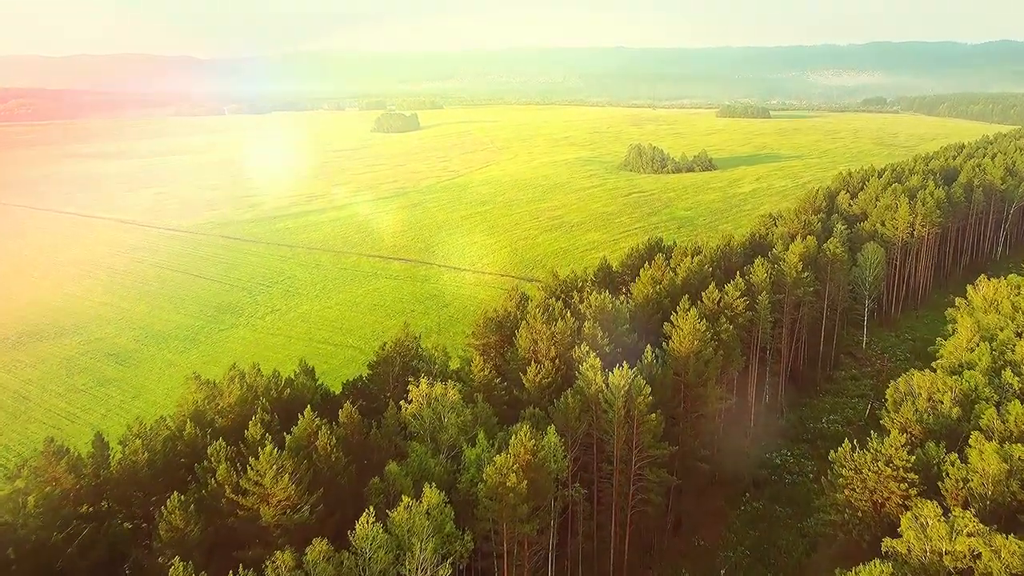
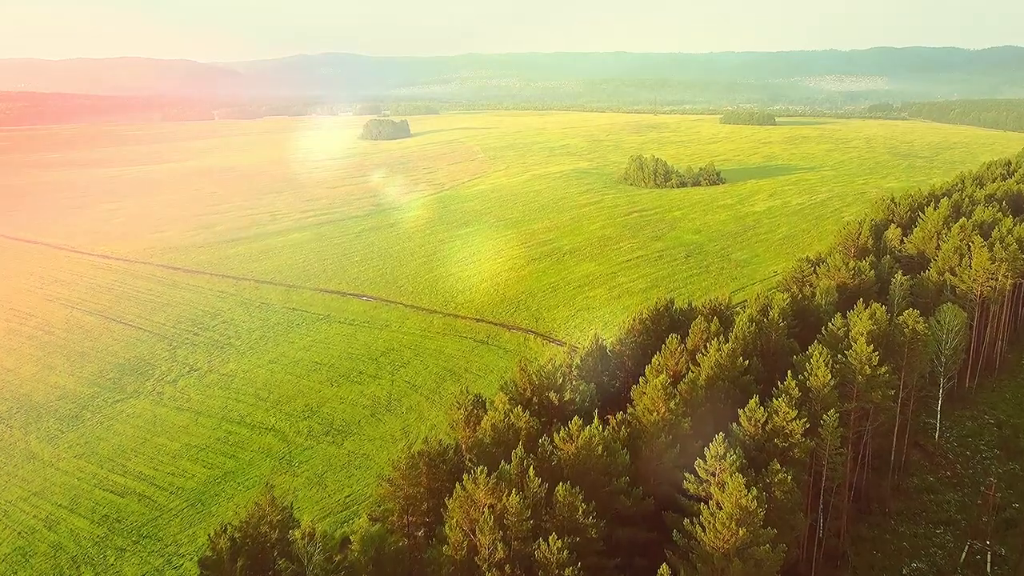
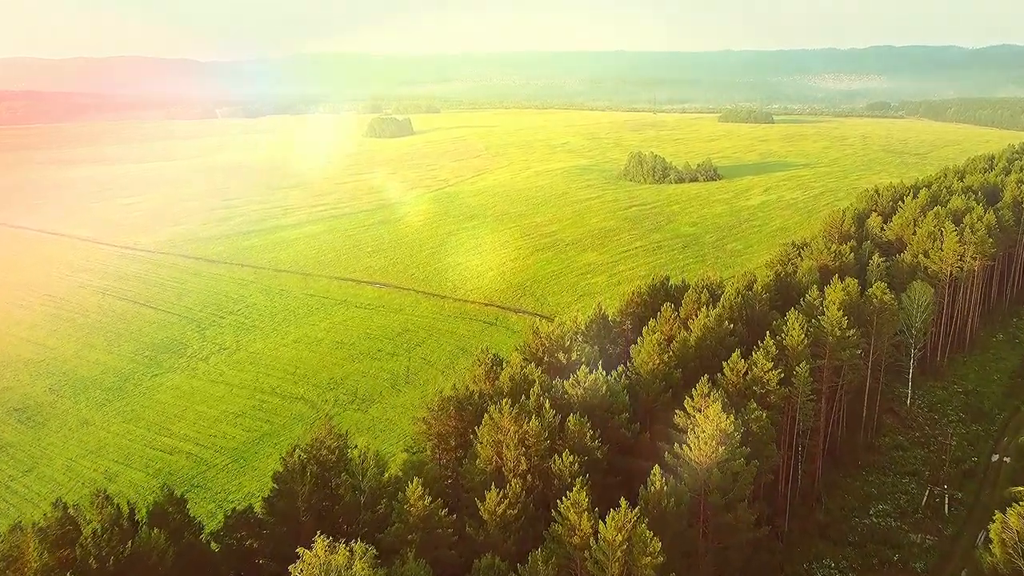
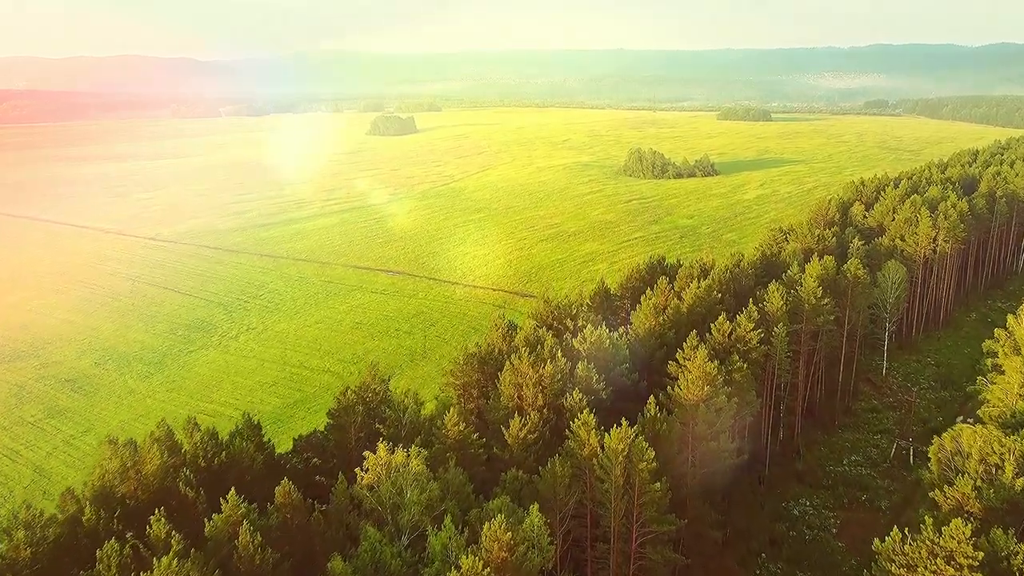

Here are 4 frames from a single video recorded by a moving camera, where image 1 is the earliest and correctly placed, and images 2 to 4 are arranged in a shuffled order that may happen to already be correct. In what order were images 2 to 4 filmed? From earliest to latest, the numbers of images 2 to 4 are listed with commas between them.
4, 3, 2
